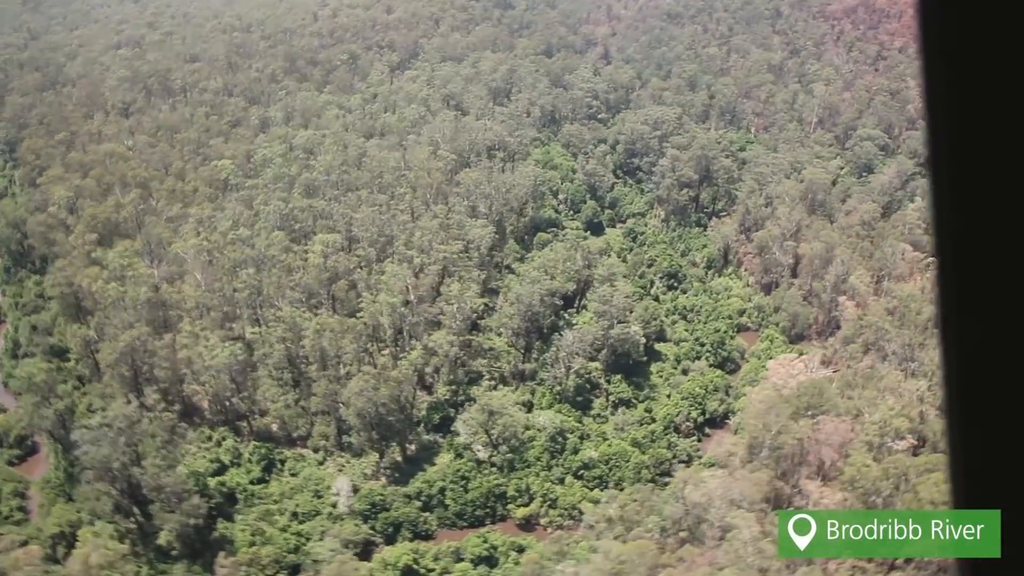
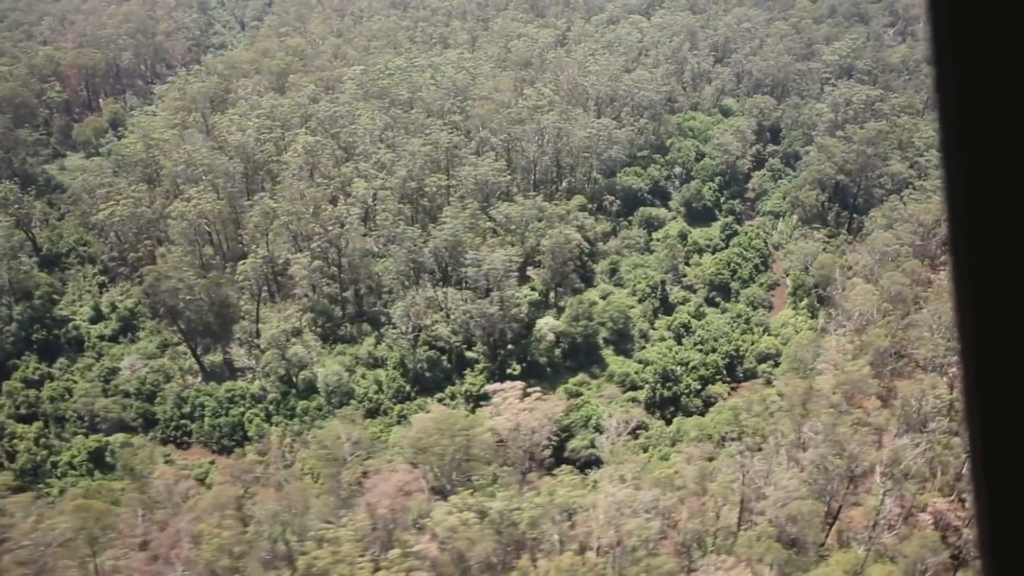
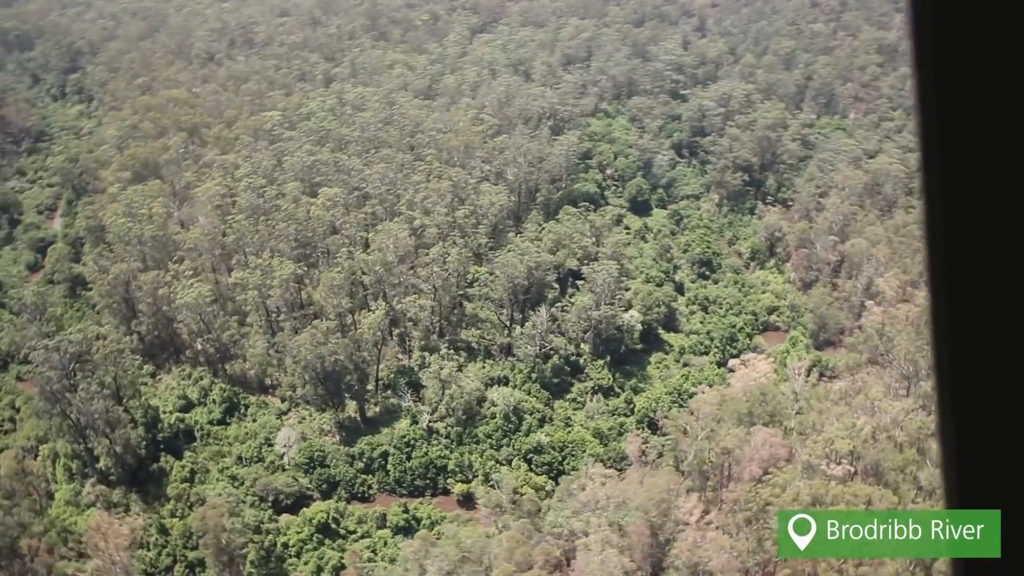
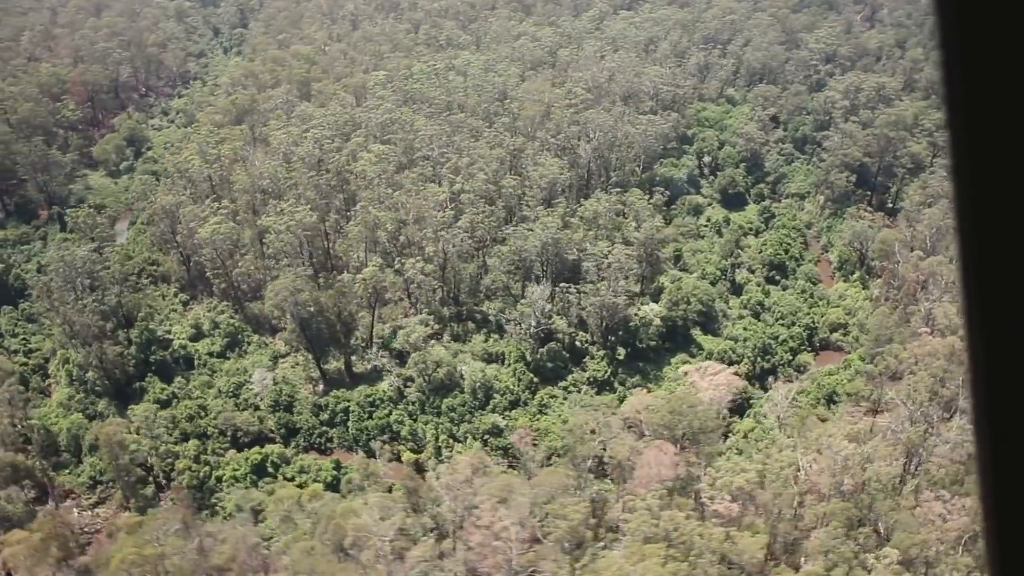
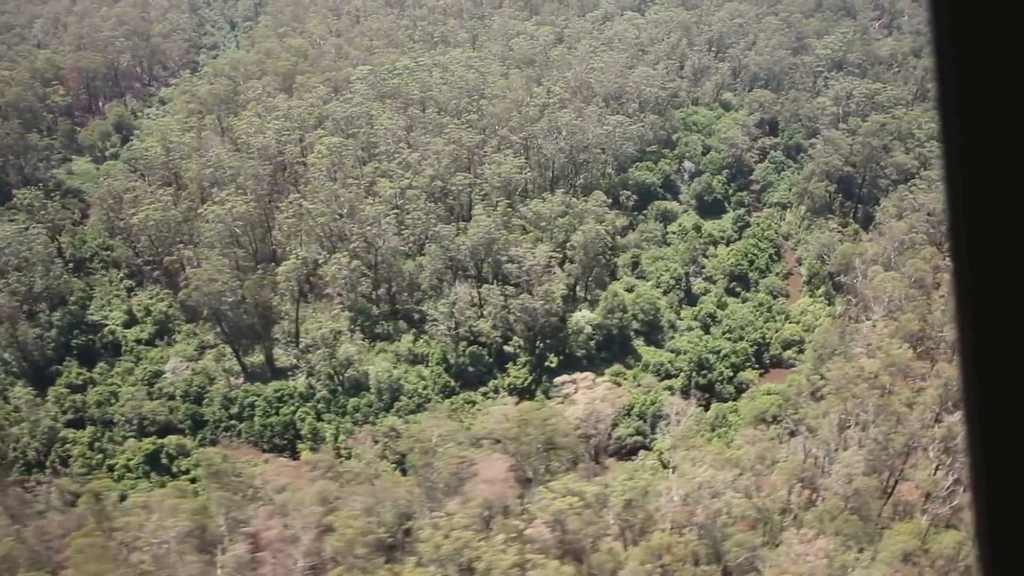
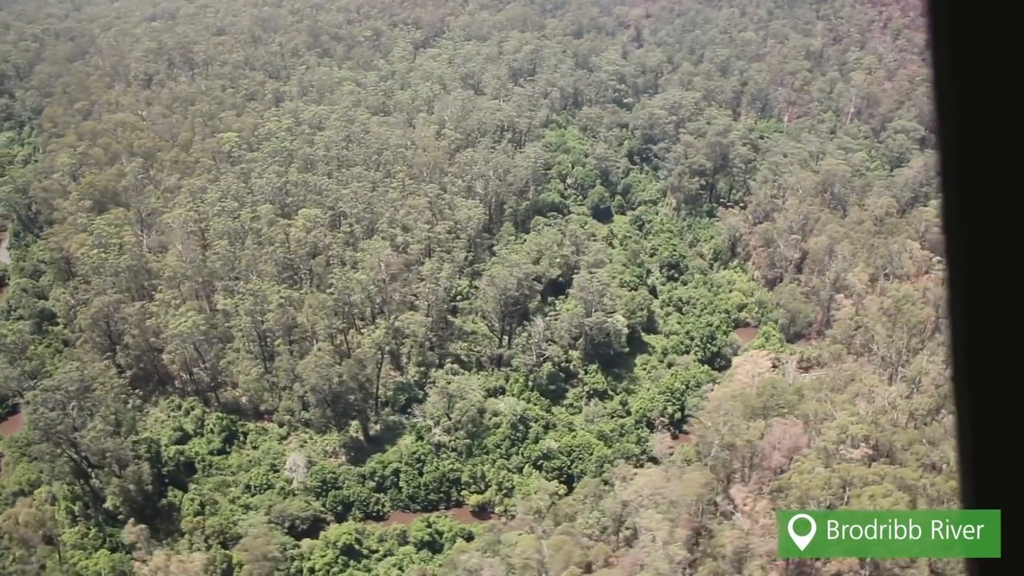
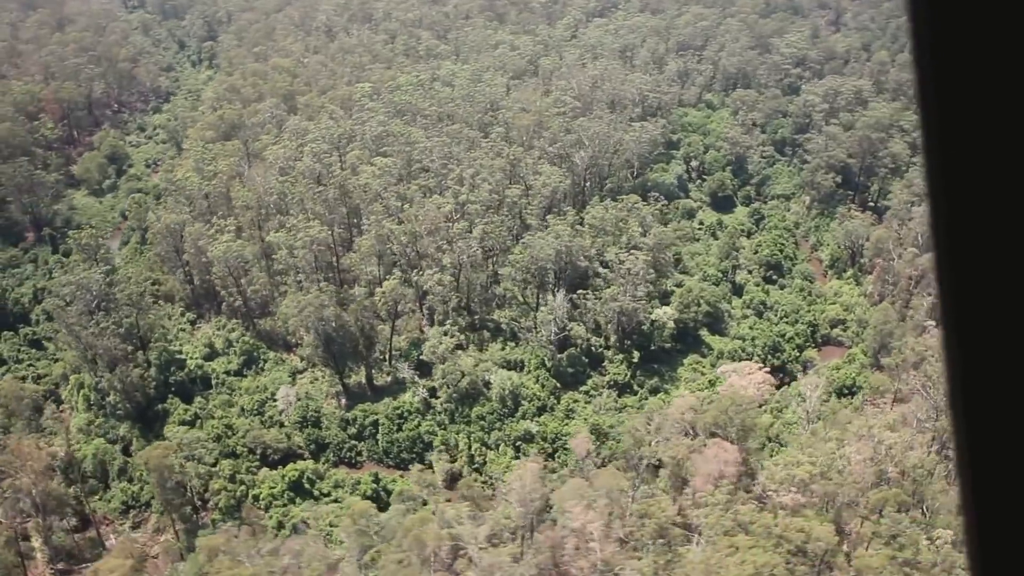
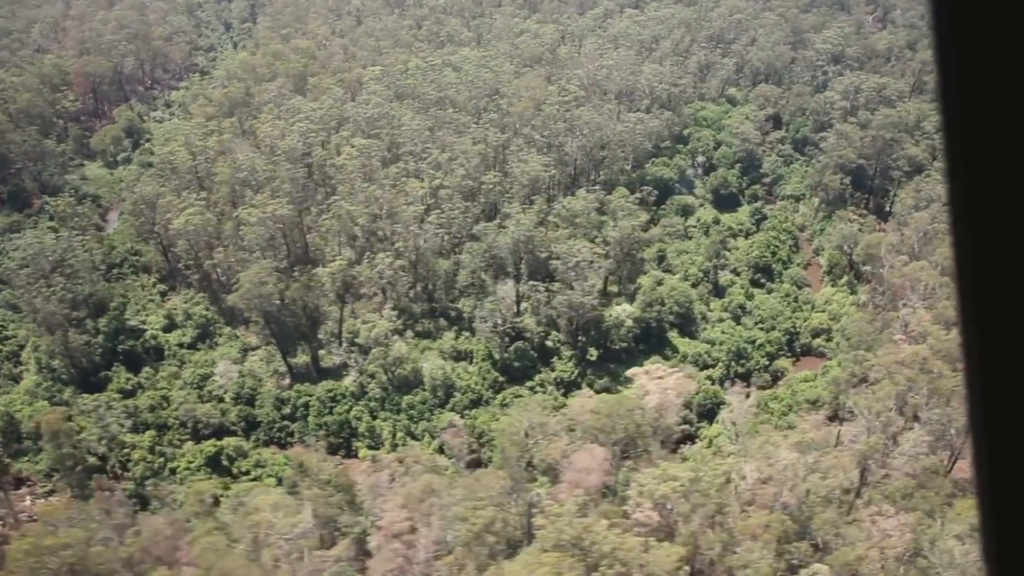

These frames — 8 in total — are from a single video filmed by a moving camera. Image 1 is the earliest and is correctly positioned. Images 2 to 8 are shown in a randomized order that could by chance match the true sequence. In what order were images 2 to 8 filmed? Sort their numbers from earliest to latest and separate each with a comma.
6, 3, 7, 4, 8, 5, 2
